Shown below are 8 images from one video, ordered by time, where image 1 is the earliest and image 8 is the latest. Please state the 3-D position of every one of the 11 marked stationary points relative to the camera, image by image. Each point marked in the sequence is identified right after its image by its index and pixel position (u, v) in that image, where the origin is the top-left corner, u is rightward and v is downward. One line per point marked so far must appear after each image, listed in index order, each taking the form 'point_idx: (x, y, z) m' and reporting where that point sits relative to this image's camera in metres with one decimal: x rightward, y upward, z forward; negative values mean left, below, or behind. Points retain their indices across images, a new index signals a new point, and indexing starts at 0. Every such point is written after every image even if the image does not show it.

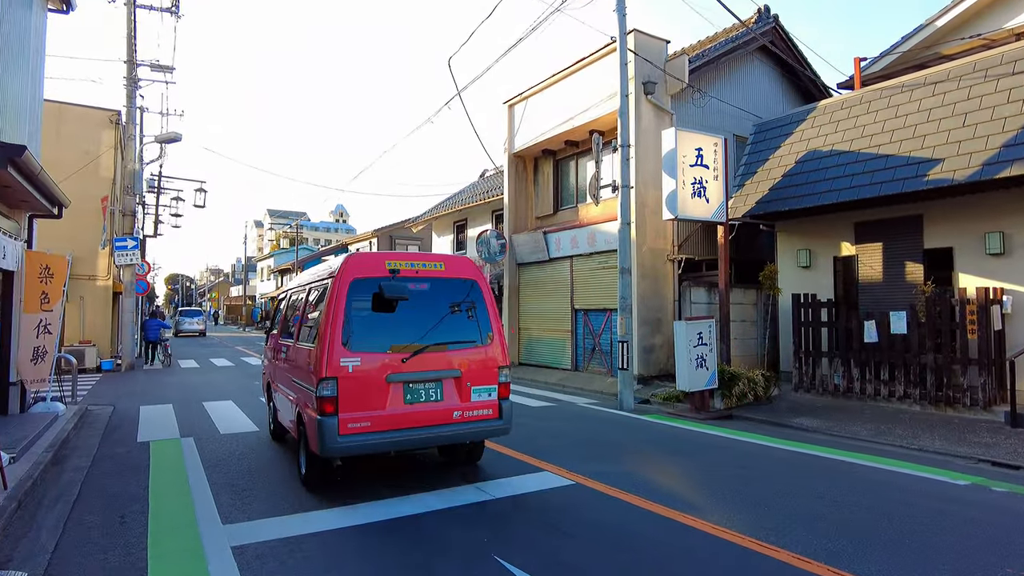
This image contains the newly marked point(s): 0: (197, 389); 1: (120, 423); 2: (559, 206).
0: (-6.0, -1.9, +12.7) m
1: (-5.4, -1.9, +9.2) m
2: (+1.2, +2.0, +16.7) m
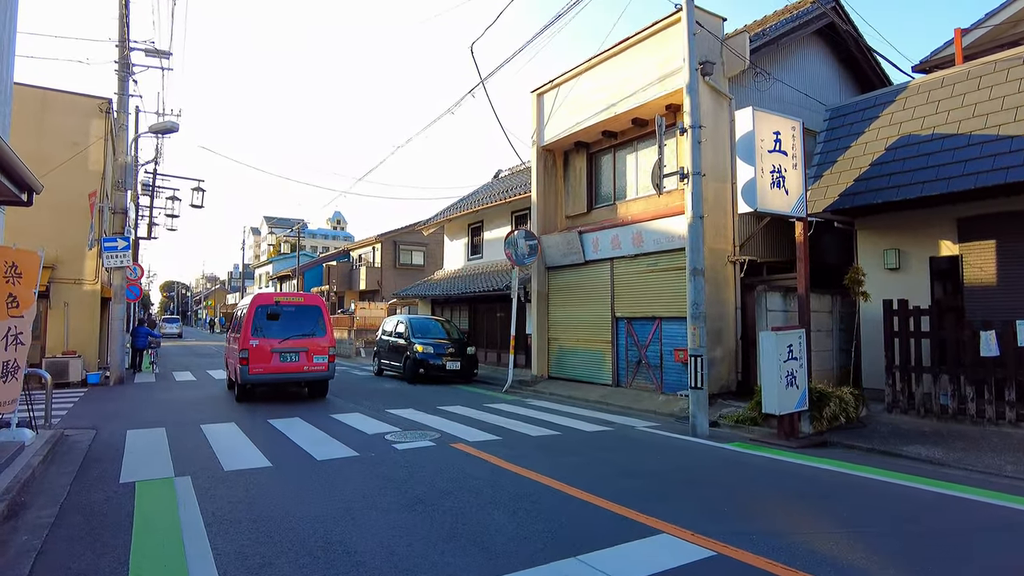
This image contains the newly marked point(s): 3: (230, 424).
0: (-5.3, -2.0, +11.1) m
1: (-4.7, -1.9, +7.6) m
2: (+1.9, +1.9, +15.2) m
3: (-4.0, -2.0, +9.7) m
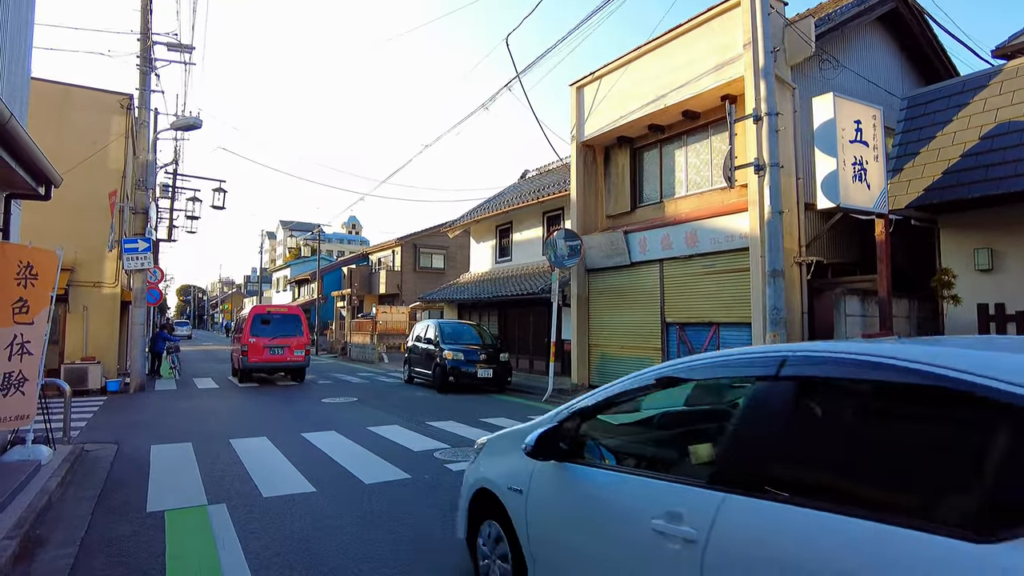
0: (-4.6, -2.0, +10.4) m
1: (-4.0, -1.9, +6.9) m
2: (+2.7, +1.8, +14.3) m
3: (-3.3, -2.0, +8.9) m
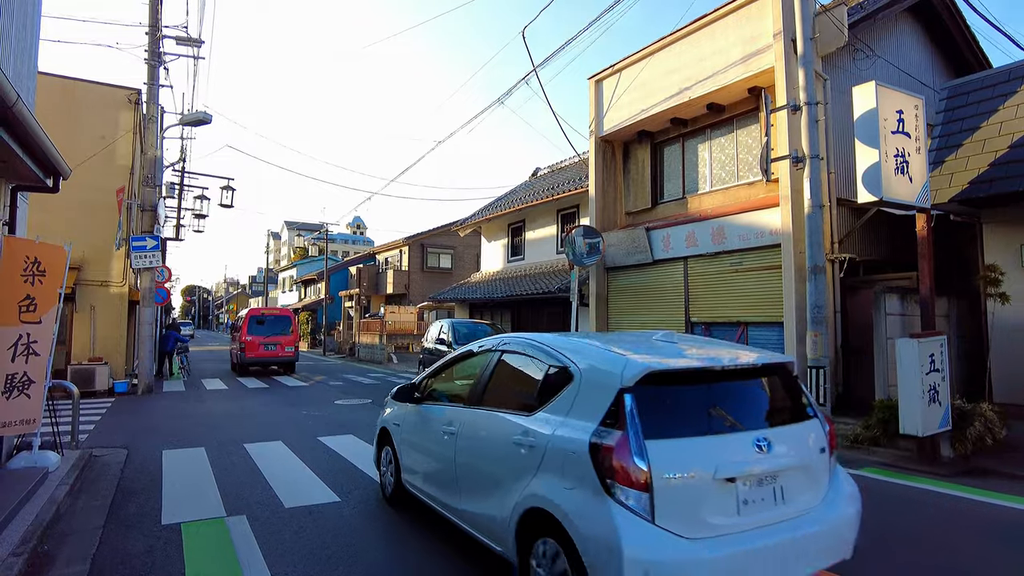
0: (-4.2, -2.0, +10.1) m
1: (-3.6, -1.9, +6.5) m
2: (+3.1, +1.9, +13.9) m
3: (-3.0, -2.0, +8.6) m
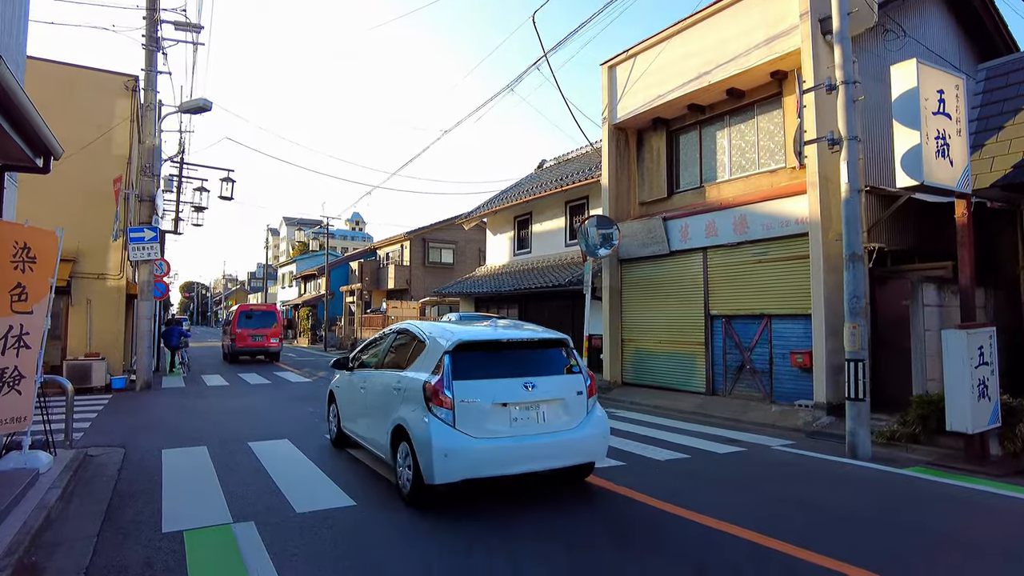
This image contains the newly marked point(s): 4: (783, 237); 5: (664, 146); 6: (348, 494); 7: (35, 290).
0: (-4.0, -1.9, +9.6) m
1: (-3.4, -1.8, +6.1) m
2: (+3.3, +2.0, +13.5) m
3: (-2.7, -1.9, +8.1) m
4: (+4.3, +0.8, +10.5) m
5: (+3.1, +2.9, +13.7) m
6: (-1.4, -1.8, +5.7) m
7: (-4.3, 0.0, +6.0) m
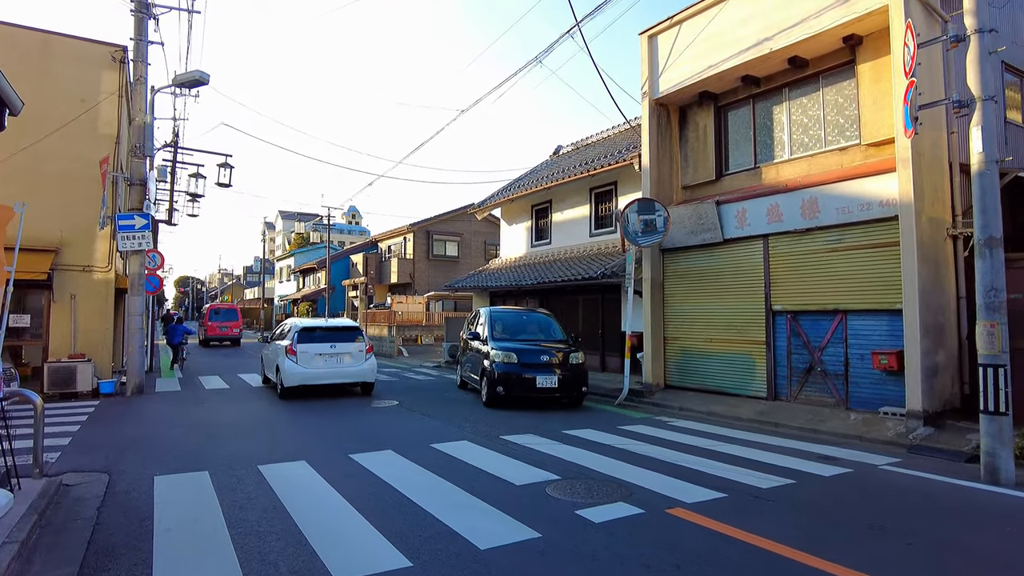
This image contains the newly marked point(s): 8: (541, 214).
0: (-3.4, -1.8, +8.3) m
1: (-2.8, -1.7, +4.7) m
2: (+3.8, +2.1, +12.2) m
3: (-2.1, -1.8, +6.8) m
4: (+4.9, +0.9, +9.2) m
5: (+3.7, +3.1, +12.4) m
6: (-0.8, -1.7, +4.3) m
7: (-3.7, 0.0, +4.7) m
8: (+0.9, +2.2, +19.9) m
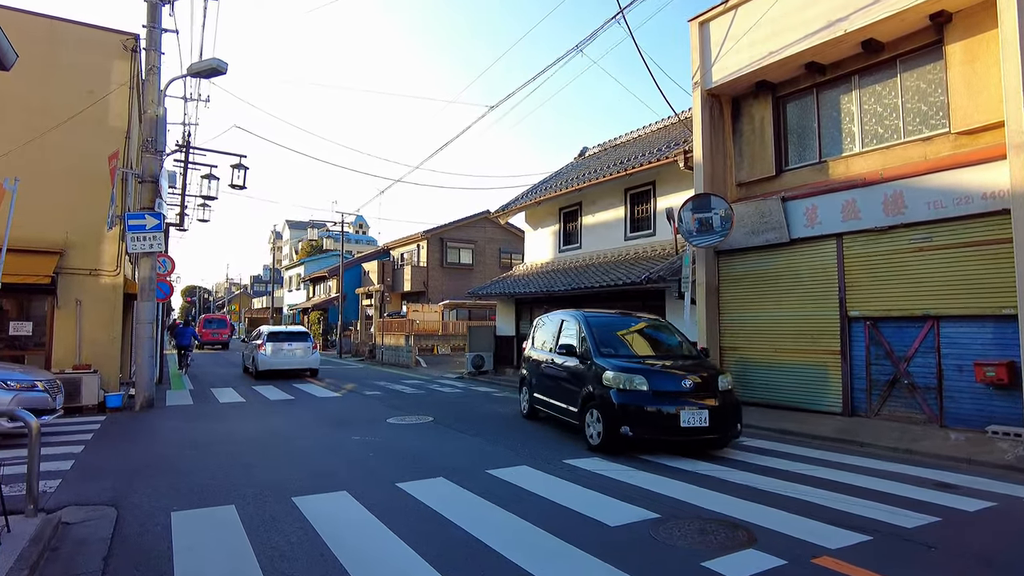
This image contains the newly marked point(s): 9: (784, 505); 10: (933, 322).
0: (-2.7, -1.8, +7.3) m
1: (-2.1, -1.7, +3.7) m
2: (+4.6, +2.1, +11.2) m
3: (-1.5, -1.8, +5.8) m
4: (+5.6, +0.9, +8.2) m
5: (+4.4, +3.0, +11.4) m
6: (-0.1, -1.7, +3.3) m
7: (-3.0, +0.1, +3.7) m
8: (+1.6, +2.0, +18.9) m
9: (+2.2, -1.7, +5.3) m
10: (+5.5, -0.4, +8.6) m
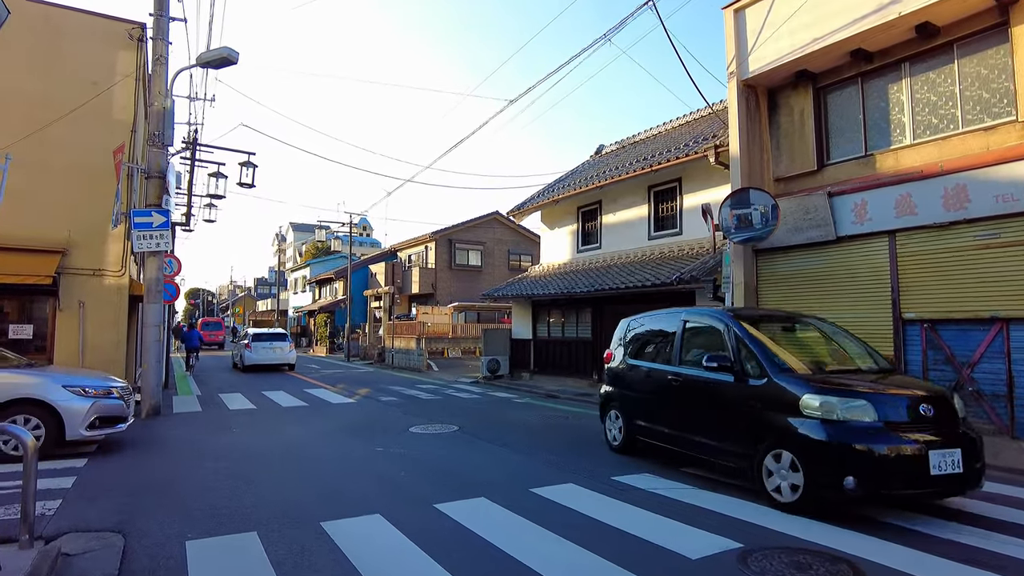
0: (-2.3, -1.8, +6.7) m
1: (-1.7, -1.7, +3.1) m
2: (+5.0, +2.1, +10.5) m
3: (-1.0, -1.8, +5.2) m
4: (+6.0, +0.9, +7.6) m
5: (+4.8, +3.0, +10.8) m
6: (+0.3, -1.6, +2.7) m
7: (-2.6, +0.1, +3.1) m
8: (+2.1, +2.0, +18.3) m
9: (+2.6, -1.7, +4.7) m
10: (+5.9, -0.4, +7.9) m
